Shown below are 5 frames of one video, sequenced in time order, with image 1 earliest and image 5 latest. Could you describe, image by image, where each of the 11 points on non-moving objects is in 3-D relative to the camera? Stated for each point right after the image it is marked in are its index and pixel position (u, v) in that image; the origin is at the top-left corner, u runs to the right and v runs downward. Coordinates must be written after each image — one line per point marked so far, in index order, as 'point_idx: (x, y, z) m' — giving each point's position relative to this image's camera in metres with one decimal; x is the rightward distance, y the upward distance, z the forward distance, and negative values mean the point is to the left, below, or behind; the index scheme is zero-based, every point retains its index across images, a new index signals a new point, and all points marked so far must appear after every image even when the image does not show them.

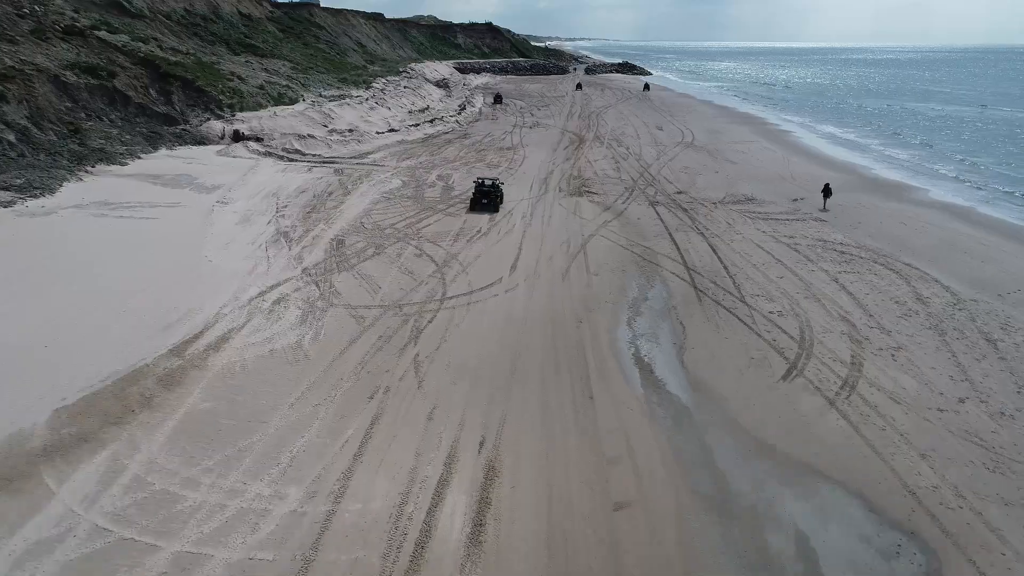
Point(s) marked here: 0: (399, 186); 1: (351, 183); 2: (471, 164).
0: (-2.6, +2.3, +16.3) m
1: (-3.7, +2.4, +16.4) m
2: (-1.1, +3.4, +19.4) m
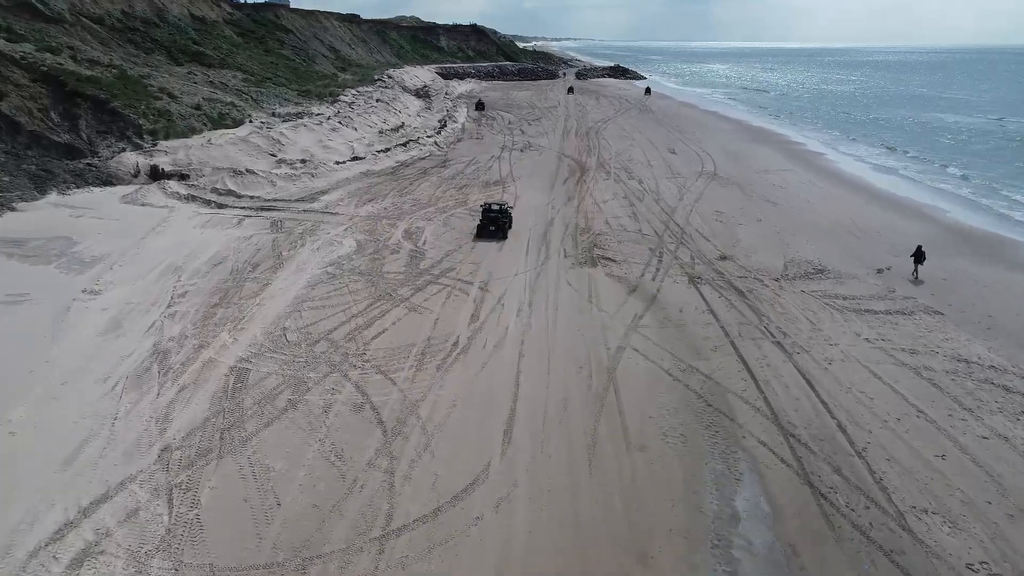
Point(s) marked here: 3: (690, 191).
0: (-2.7, +0.7, +12.3) m
1: (-3.9, +0.7, +12.4) m
2: (-1.3, +1.7, +15.4) m
3: (+4.5, +2.4, +17.6) m
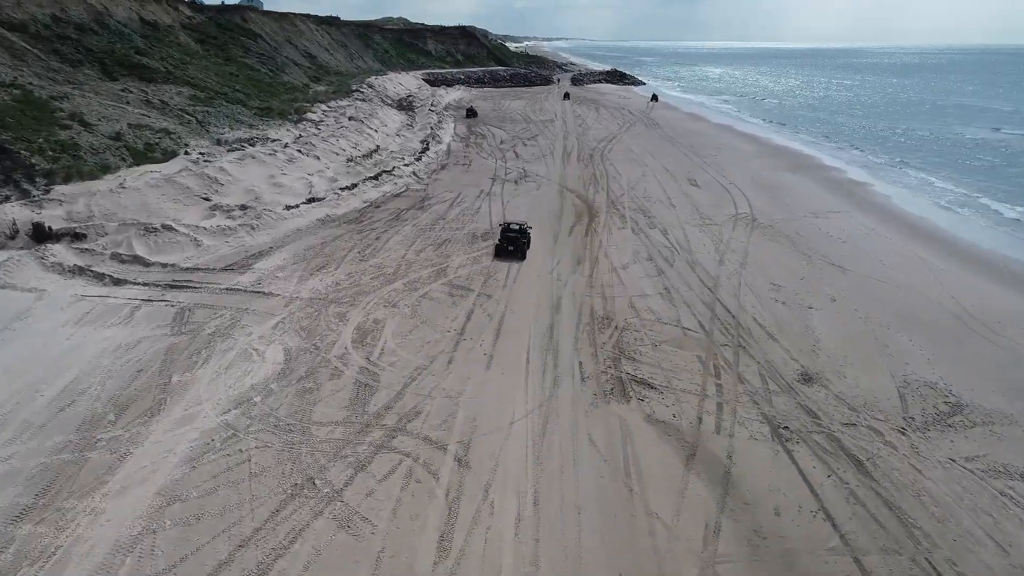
0: (-2.8, -1.0, +8.6) m
1: (-4.0, -0.9, +8.7) m
2: (-1.4, +0.1, +11.7) m
3: (+4.3, +0.8, +14.0) m
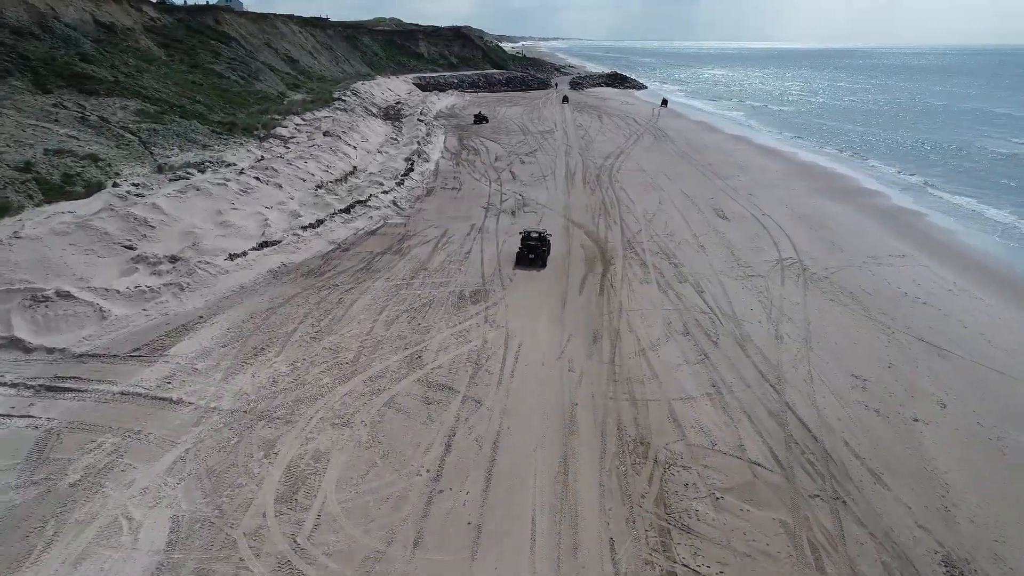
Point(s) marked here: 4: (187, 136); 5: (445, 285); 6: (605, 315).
0: (-2.8, -2.2, +5.7) m
1: (-4.0, -2.1, +5.7) m
2: (-1.5, -1.1, +8.7) m
3: (+4.3, -0.4, +11.1) m
4: (-8.8, +4.1, +19.2) m
5: (-1.2, +0.1, +12.2) m
6: (+1.4, -0.4, +11.1) m
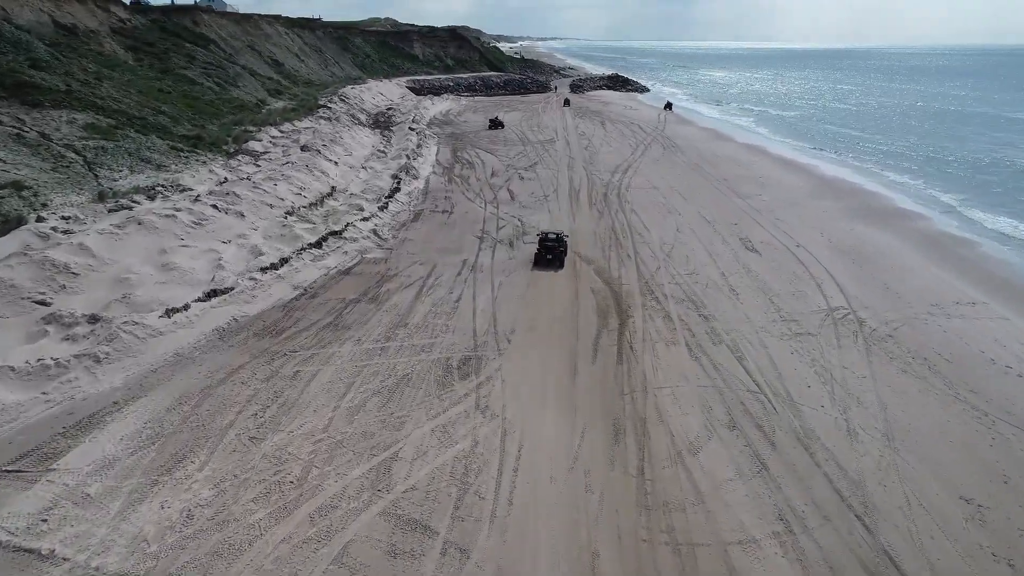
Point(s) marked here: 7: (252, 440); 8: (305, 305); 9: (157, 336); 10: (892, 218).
0: (-2.8, -3.1, +3.4) m
1: (-4.0, -3.0, +3.5) m
2: (-1.5, -2.0, +6.5) m
3: (+4.2, -1.3, +8.8) m
4: (-8.8, +3.2, +17.0) m
5: (-1.2, -0.9, +10.0) m
6: (+1.4, -1.3, +8.8) m
7: (-2.8, -1.6, +7.6) m
8: (-3.4, -0.2, +11.7) m
9: (-4.9, -0.7, +10.0) m
10: (+9.7, +1.8, +18.2) m
